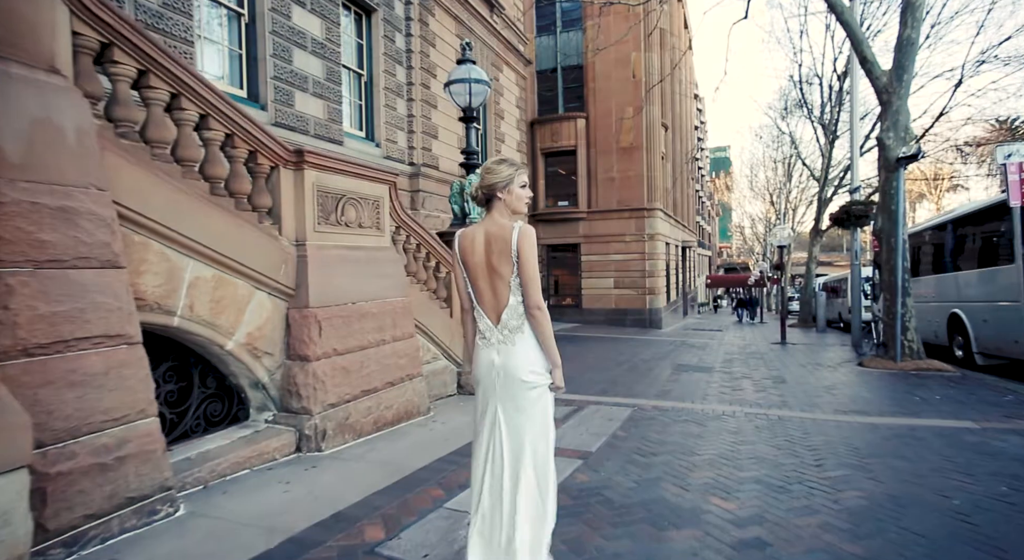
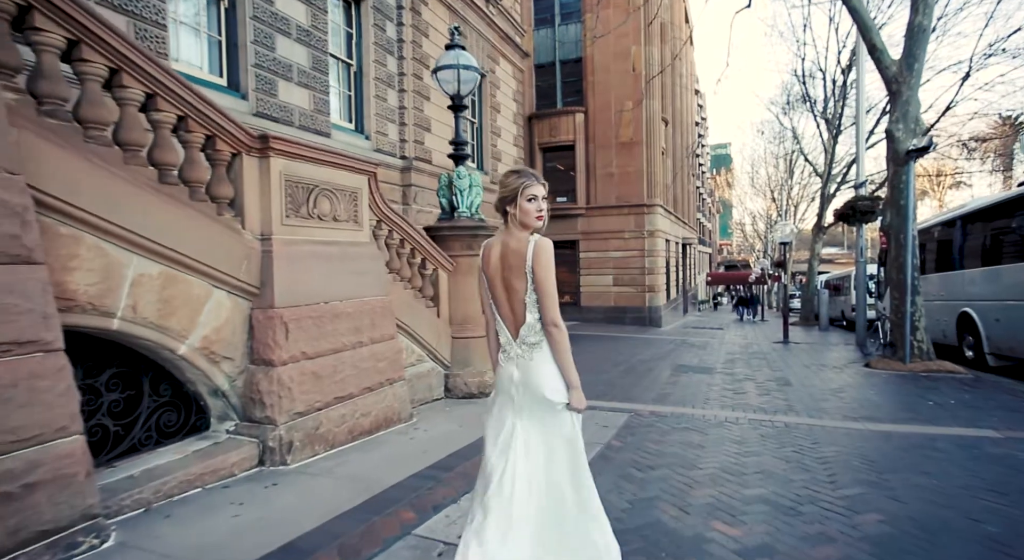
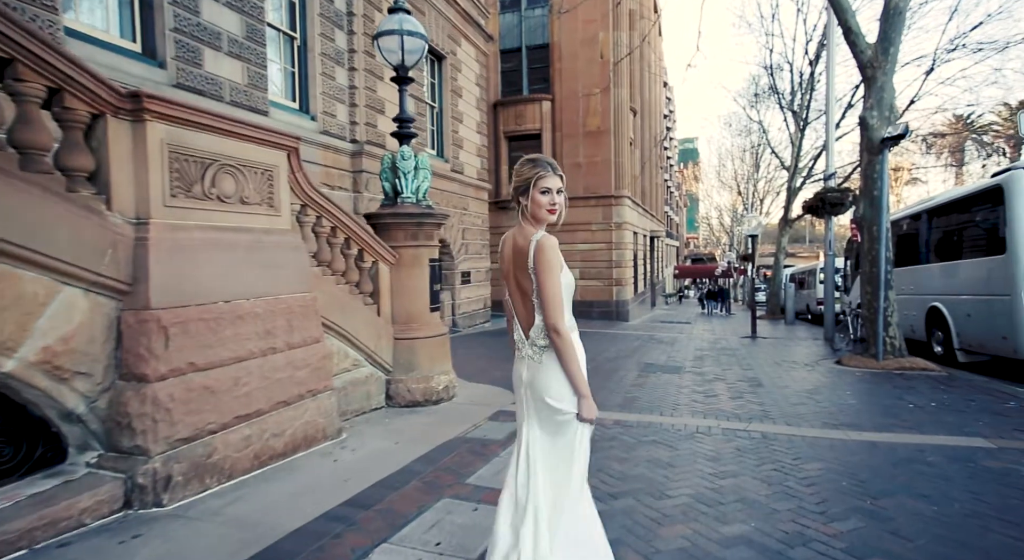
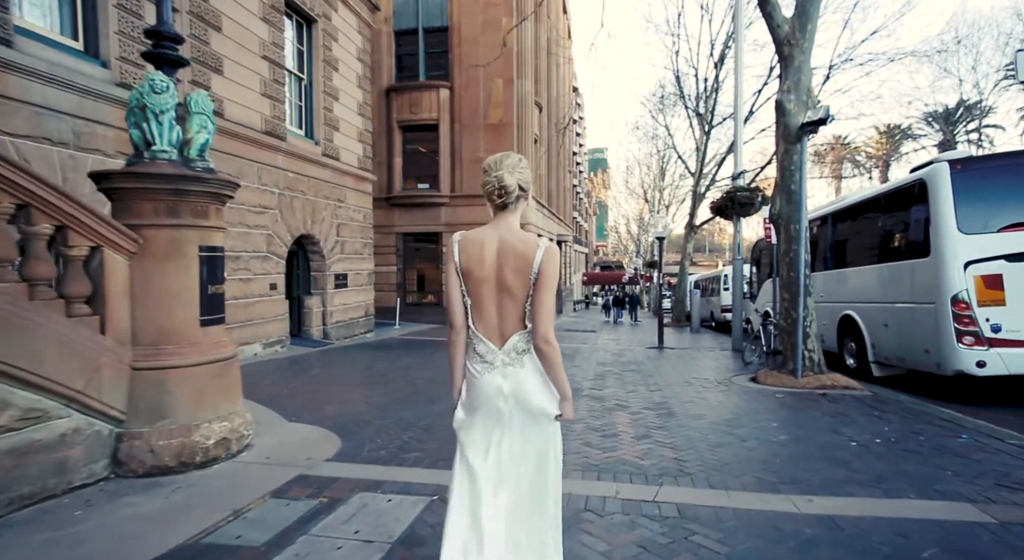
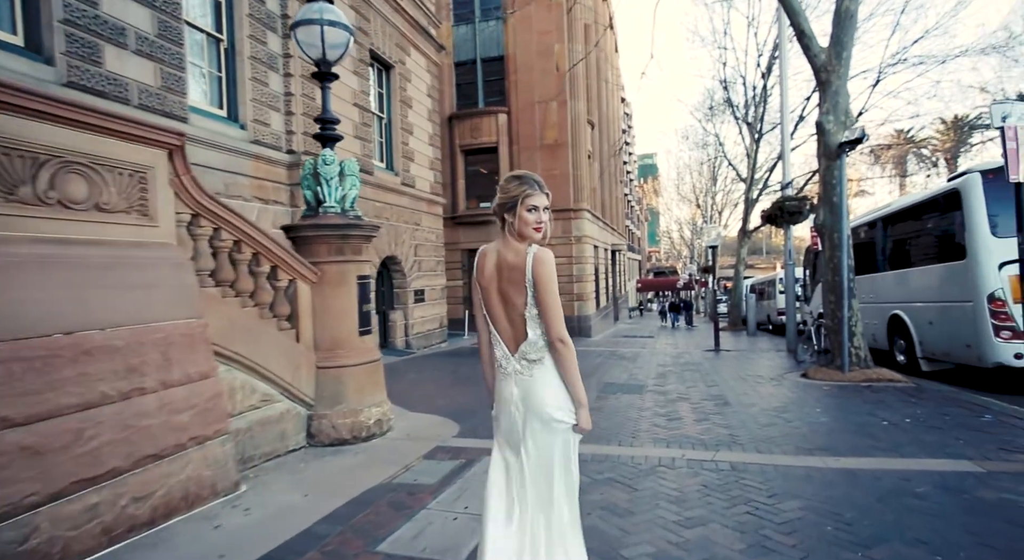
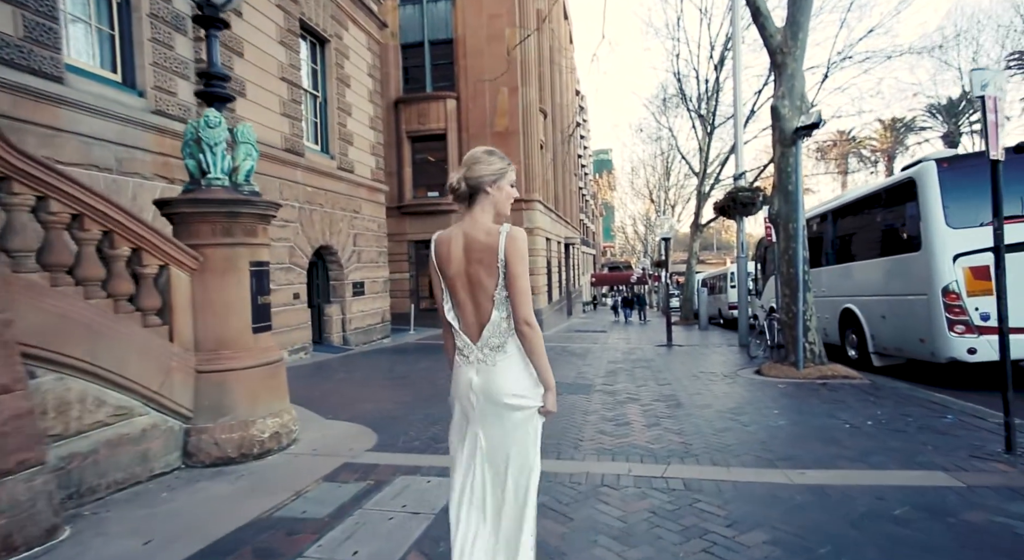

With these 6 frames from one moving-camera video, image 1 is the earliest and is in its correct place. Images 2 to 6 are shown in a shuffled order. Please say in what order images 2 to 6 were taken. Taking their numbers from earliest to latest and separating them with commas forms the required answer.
2, 3, 5, 6, 4
